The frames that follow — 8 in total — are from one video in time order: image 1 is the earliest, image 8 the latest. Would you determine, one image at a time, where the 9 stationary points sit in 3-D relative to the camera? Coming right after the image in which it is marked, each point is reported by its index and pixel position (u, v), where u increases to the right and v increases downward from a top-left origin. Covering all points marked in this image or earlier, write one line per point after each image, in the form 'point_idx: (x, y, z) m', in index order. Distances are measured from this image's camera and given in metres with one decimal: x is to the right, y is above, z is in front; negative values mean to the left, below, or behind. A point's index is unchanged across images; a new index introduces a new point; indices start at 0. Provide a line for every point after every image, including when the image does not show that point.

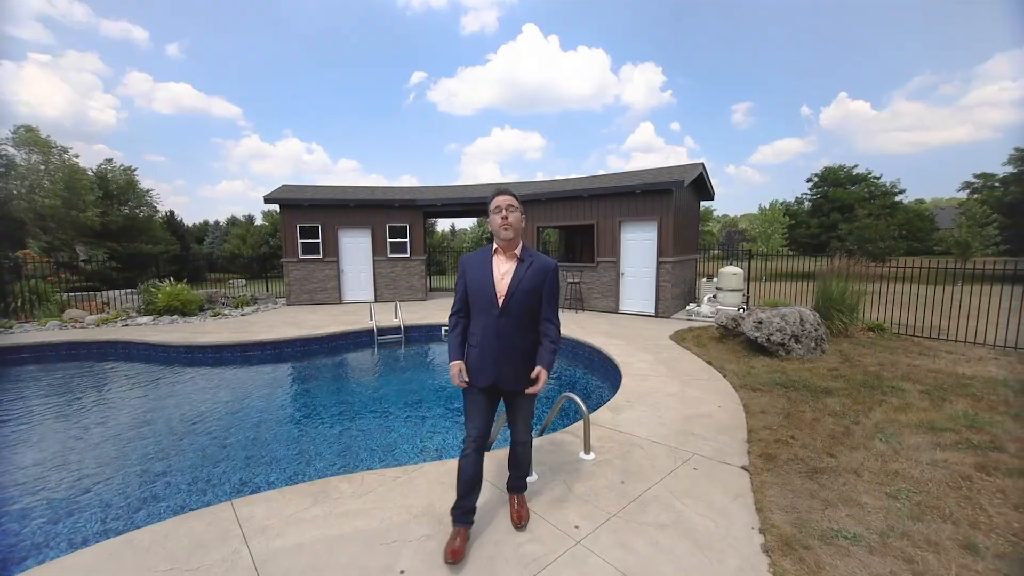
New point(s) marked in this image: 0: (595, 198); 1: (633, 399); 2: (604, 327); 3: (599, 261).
0: (+1.9, +2.1, +9.7) m
1: (+1.2, -1.1, +4.2) m
2: (+1.8, -0.7, +8.0) m
3: (+2.1, +0.6, +9.8) m
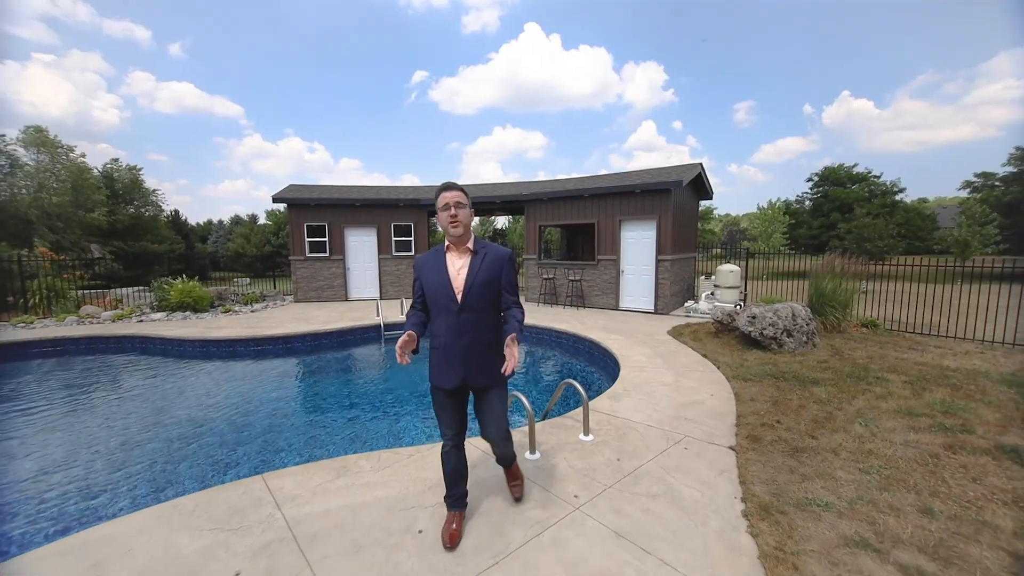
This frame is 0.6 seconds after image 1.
0: (+2.0, +2.2, +9.9) m
1: (+1.3, -1.1, +4.4) m
2: (+1.8, -0.7, +8.3) m
3: (+2.1, +0.7, +10.0) m
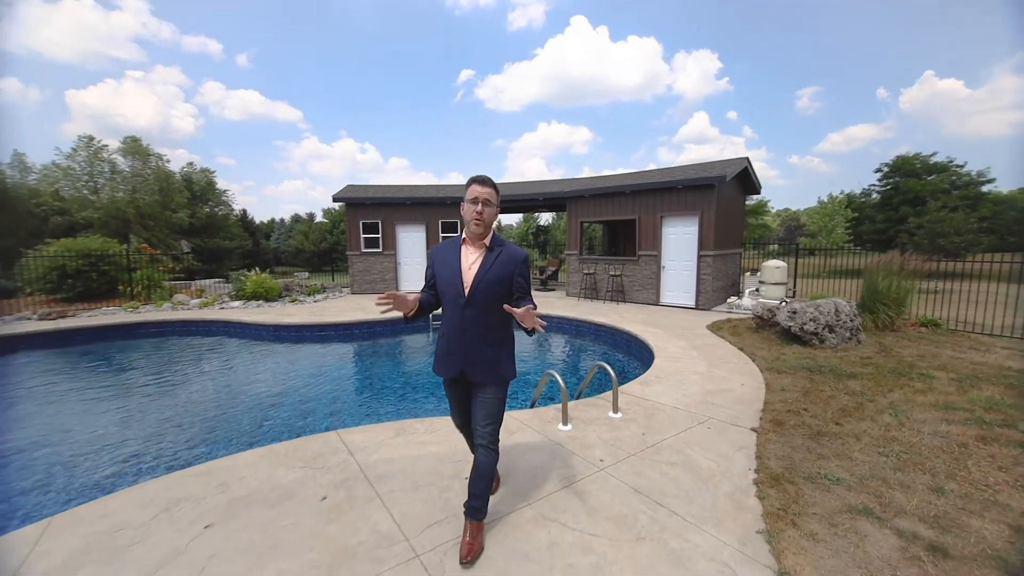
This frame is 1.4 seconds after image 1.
0: (+3.0, +2.3, +10.0) m
1: (+1.7, -1.0, +4.6) m
2: (+2.7, -0.6, +8.4) m
3: (+3.1, +0.8, +10.1) m
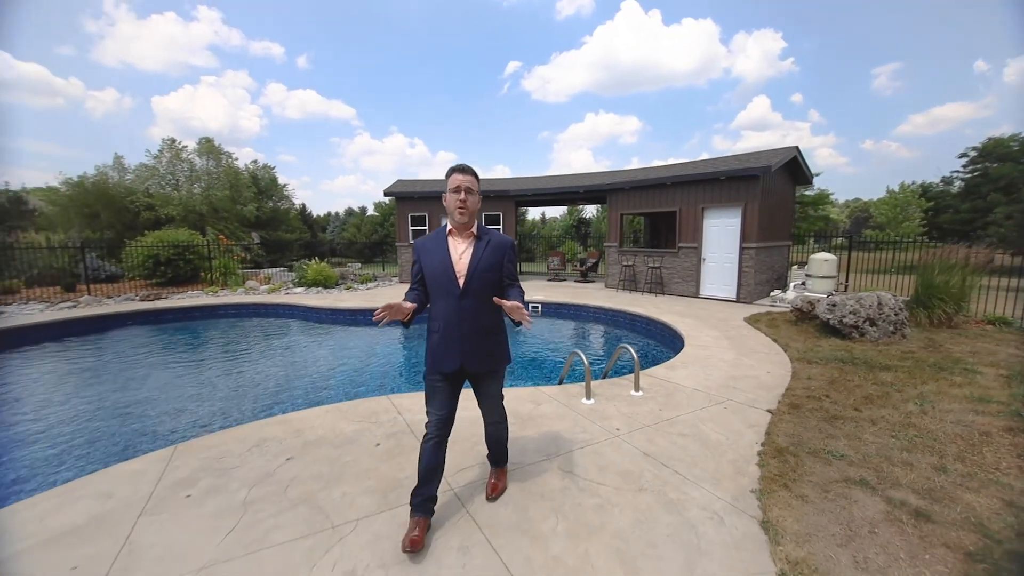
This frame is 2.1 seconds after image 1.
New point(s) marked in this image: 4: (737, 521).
0: (+4.0, +2.5, +10.0) m
1: (+2.1, -0.9, +4.8) m
2: (+3.4, -0.4, +8.5) m
3: (+4.1, +1.0, +10.0) m
4: (+1.1, -1.2, +2.1) m
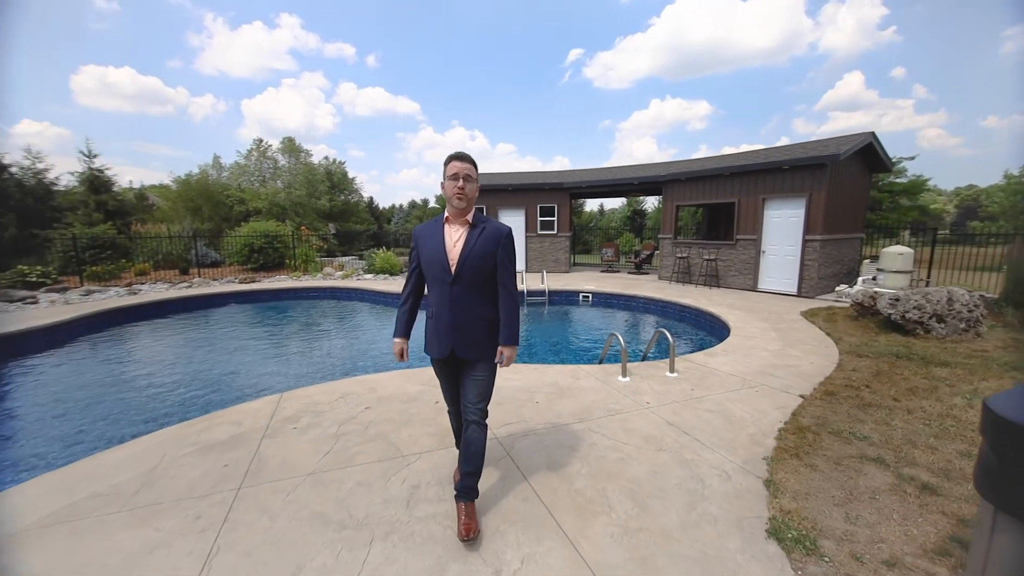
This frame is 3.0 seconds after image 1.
0: (+5.3, +2.6, +9.7) m
1: (+2.6, -0.7, +4.9) m
2: (+4.5, -0.3, +8.4) m
3: (+5.4, +1.2, +9.8) m
4: (+1.3, -1.1, +2.4) m
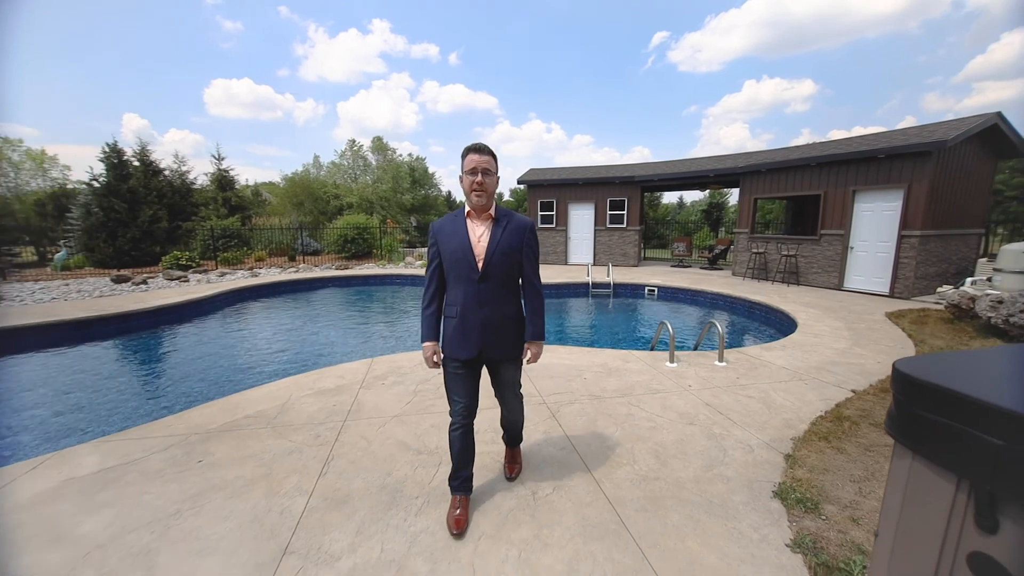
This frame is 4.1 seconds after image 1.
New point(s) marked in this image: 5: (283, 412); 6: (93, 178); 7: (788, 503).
0: (+6.9, +2.7, +9.1) m
1: (+3.3, -0.7, +4.9) m
2: (+5.7, -0.2, +7.9) m
3: (+6.9, +1.2, +9.2) m
4: (+1.6, -1.0, +2.6) m
5: (-1.8, -1.0, +3.2) m
6: (-14.4, +3.8, +14.2) m
7: (+1.4, -1.1, +2.1) m
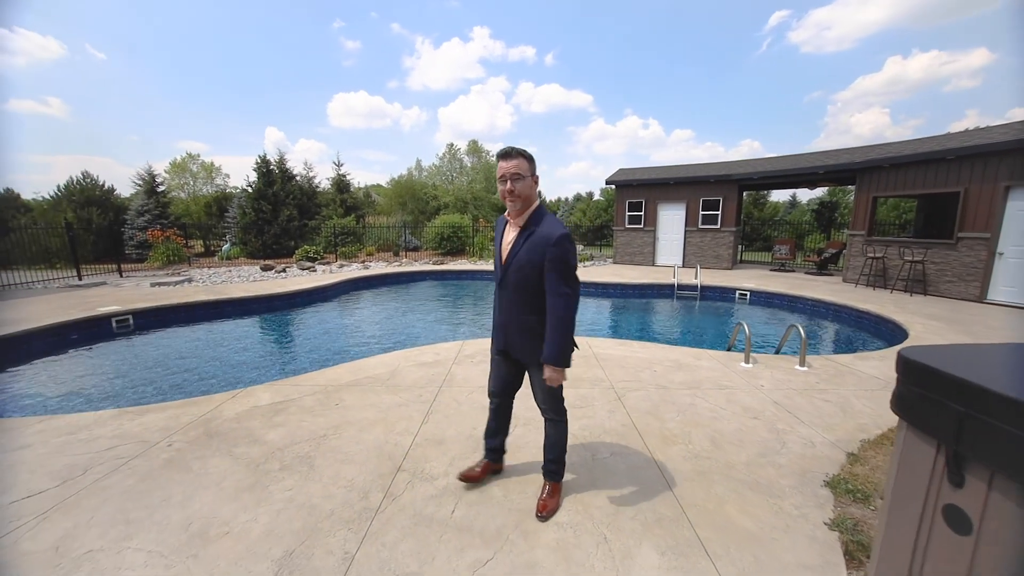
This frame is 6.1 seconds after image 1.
0: (+8.7, +2.5, +7.9) m
1: (+4.2, -0.8, +4.6) m
2: (+7.2, -0.4, +7.0) m
3: (+8.7, +1.0, +8.0) m
4: (+2.0, -1.1, +2.7) m
5: (-1.1, -0.8, +4.0) m
6: (-11.0, +4.3, +17.3) m
7: (+1.8, -1.1, +2.2) m
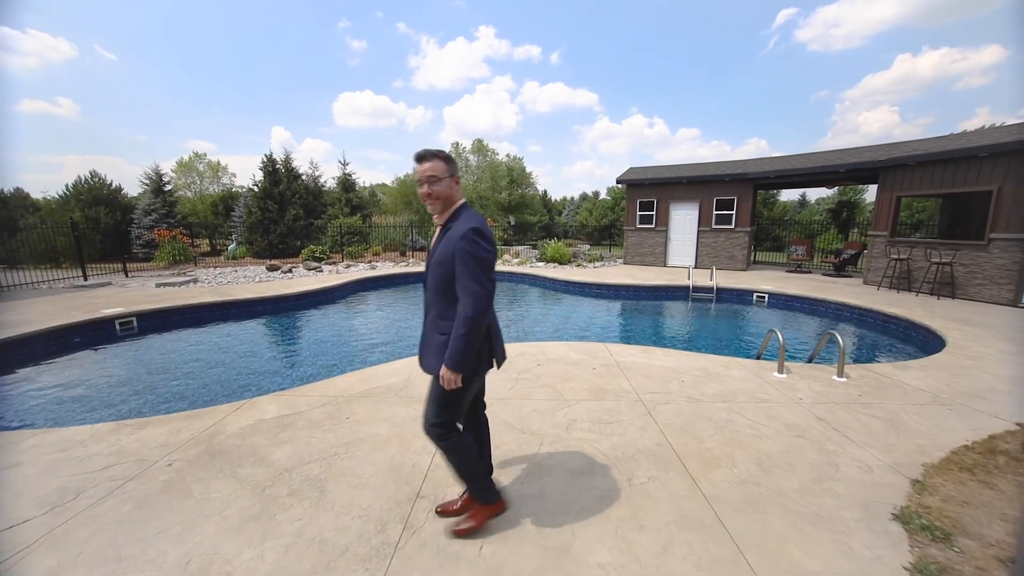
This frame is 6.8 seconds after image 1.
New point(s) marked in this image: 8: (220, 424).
0: (+8.9, +2.4, +7.6) m
1: (+4.4, -0.8, +4.3) m
2: (+7.4, -0.4, +6.7) m
3: (+8.9, +0.9, +7.7) m
4: (+2.2, -1.1, +2.4) m
5: (-1.0, -0.9, +3.8) m
6: (-10.7, +4.3, +17.2) m
7: (+1.9, -1.2, +2.0) m
8: (-2.1, -1.0, +3.0) m
